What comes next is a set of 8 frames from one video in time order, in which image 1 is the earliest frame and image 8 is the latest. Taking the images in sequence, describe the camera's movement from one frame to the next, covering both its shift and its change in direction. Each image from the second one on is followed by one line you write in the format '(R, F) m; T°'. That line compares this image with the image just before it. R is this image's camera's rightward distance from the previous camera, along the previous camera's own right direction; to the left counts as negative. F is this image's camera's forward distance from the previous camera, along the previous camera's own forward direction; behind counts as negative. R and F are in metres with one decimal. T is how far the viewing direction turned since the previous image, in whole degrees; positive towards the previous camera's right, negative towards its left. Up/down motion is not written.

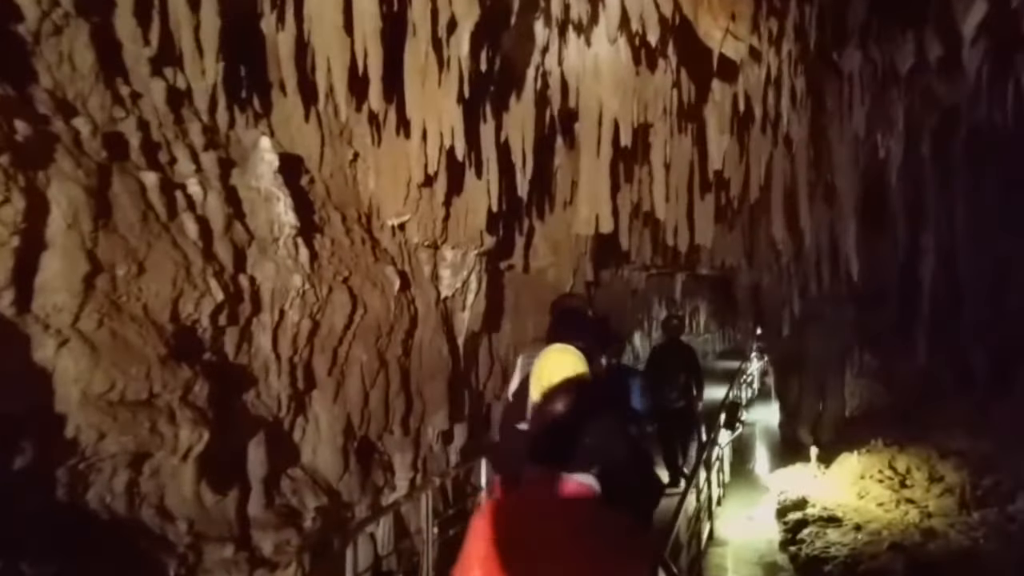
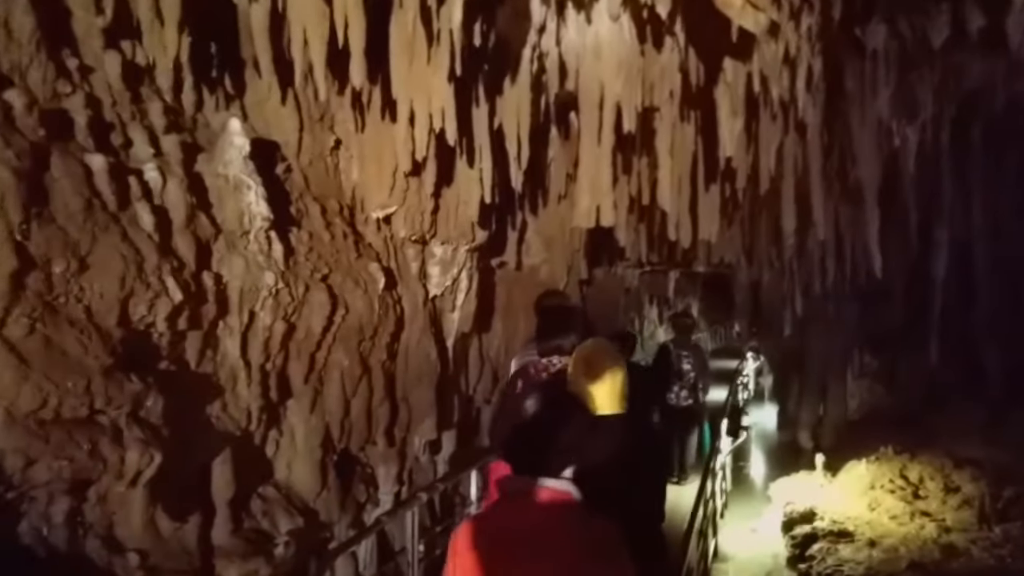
(-0.1, +0.5) m; +1°
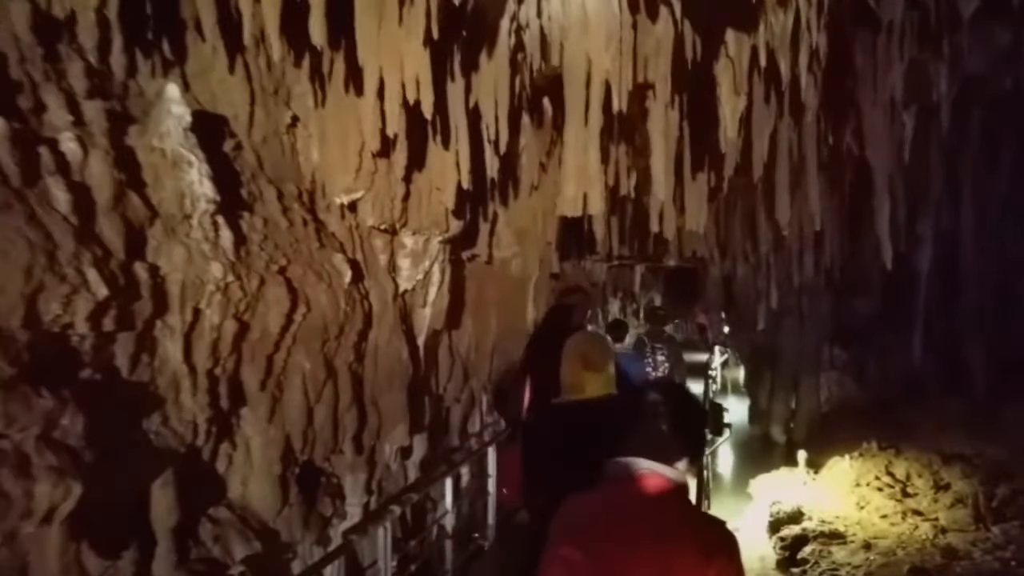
(-0.1, +0.6) m; +3°
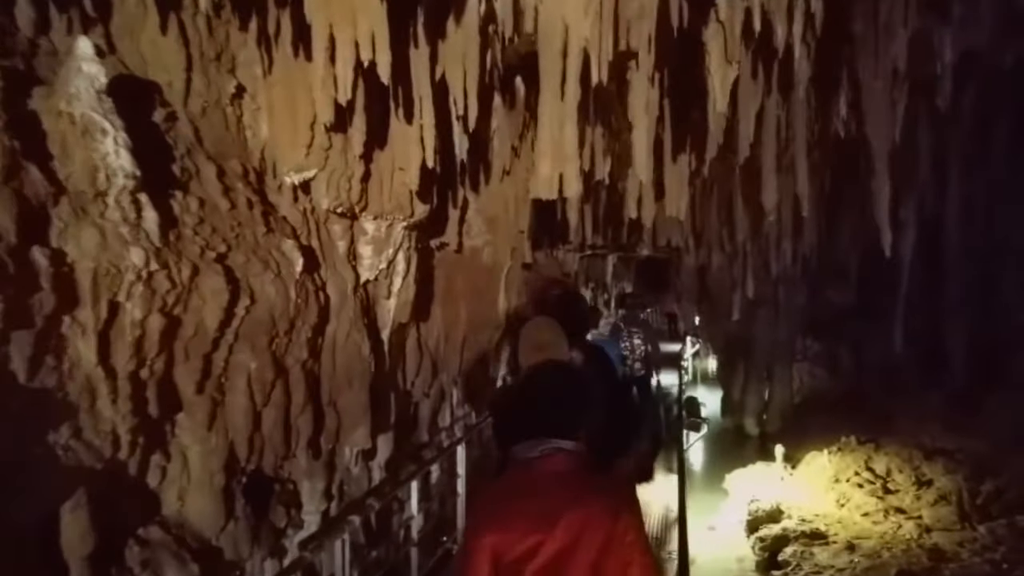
(0.0, +0.5) m; +2°
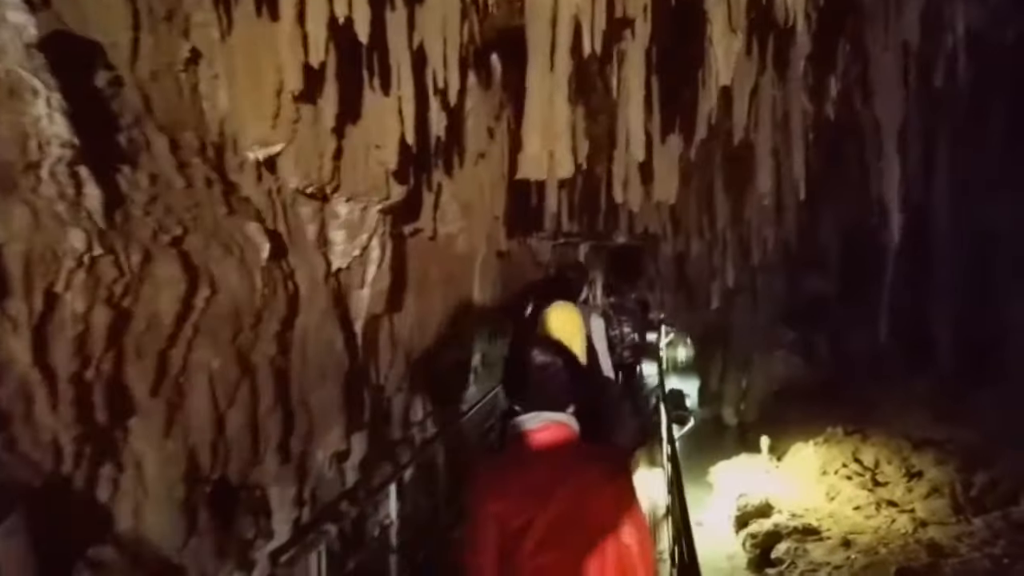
(-0.1, +0.4) m; +3°
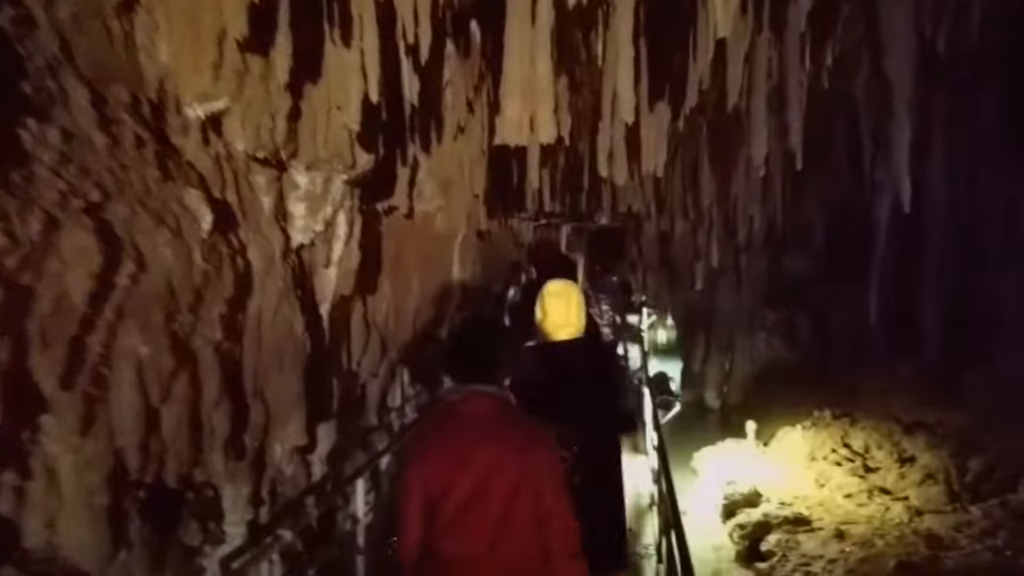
(0.0, +0.5) m; +2°
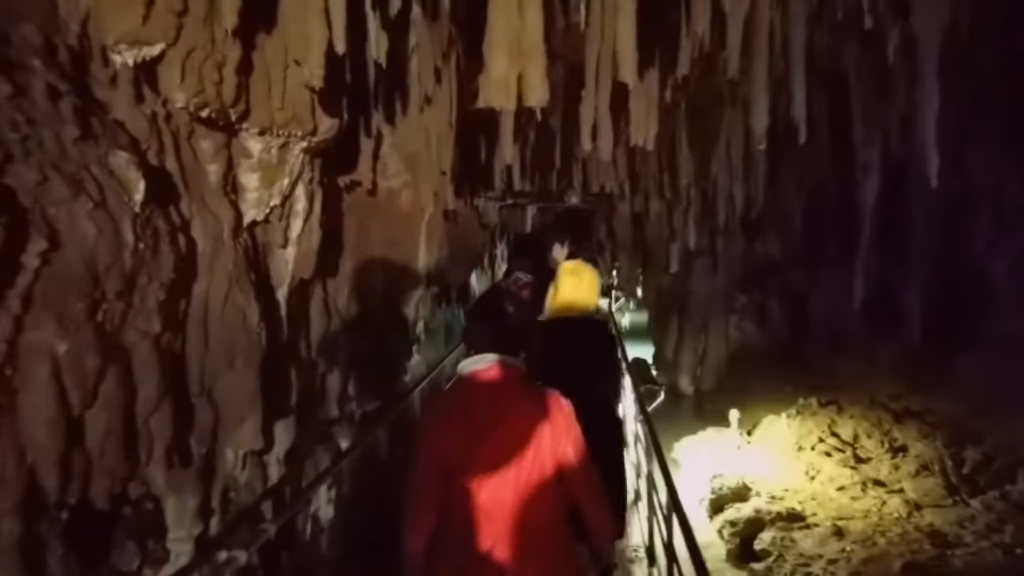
(-0.2, +0.6) m; +3°
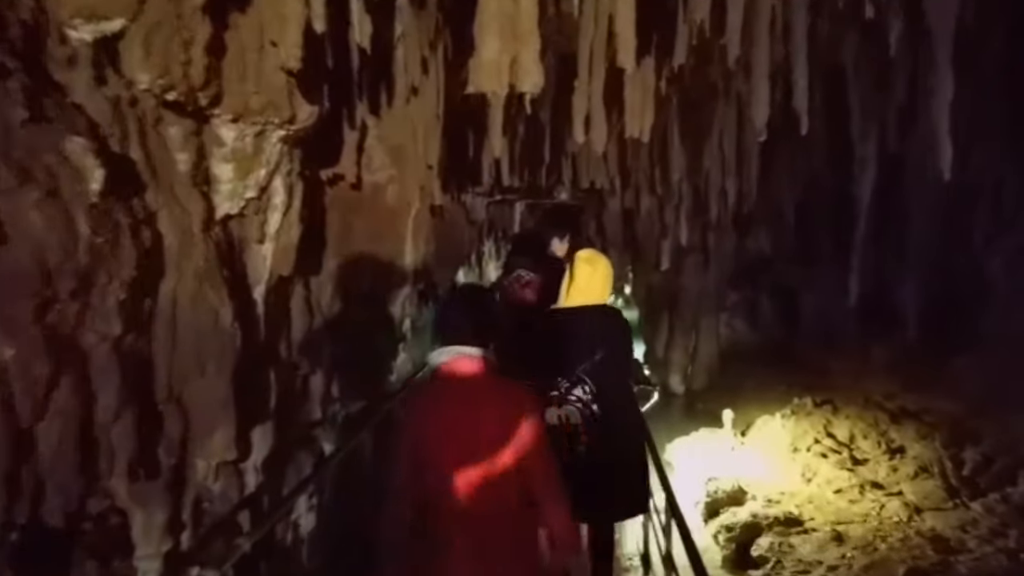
(0.0, +0.3) m; +1°
